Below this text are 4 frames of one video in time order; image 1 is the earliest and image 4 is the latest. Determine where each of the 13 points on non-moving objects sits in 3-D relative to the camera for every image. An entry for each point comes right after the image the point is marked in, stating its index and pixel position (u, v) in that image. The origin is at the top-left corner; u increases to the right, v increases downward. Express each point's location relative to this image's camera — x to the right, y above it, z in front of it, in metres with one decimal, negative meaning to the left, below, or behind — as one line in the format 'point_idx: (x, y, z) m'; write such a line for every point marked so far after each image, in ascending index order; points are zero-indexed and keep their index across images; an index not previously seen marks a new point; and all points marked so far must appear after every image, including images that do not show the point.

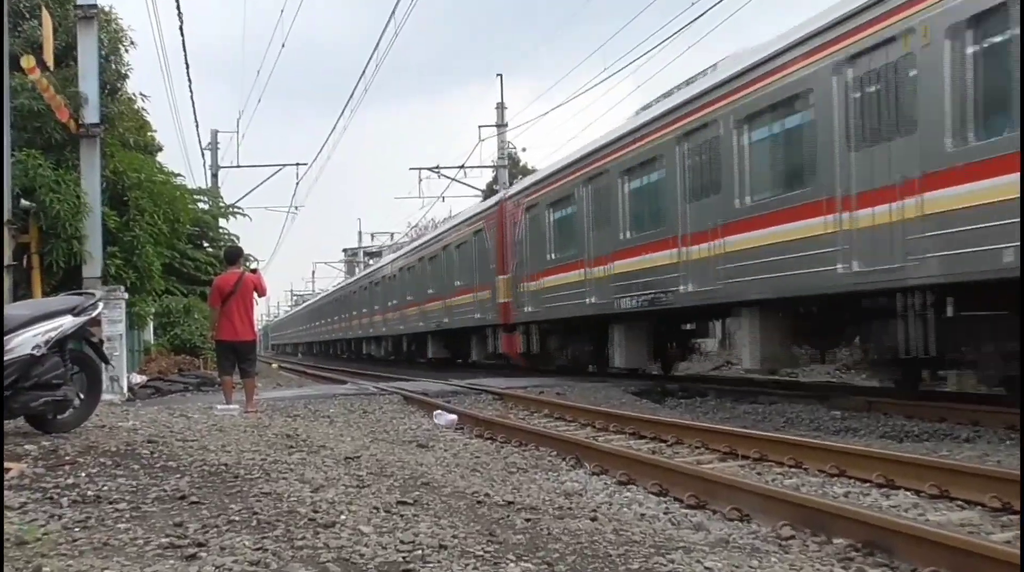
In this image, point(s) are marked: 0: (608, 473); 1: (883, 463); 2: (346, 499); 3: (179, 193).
0: (+0.5, -0.9, +6.7) m
1: (+1.7, -0.8, +6.3) m
2: (-0.8, -1.0, +6.5) m
3: (-3.6, +1.0, +14.5) m
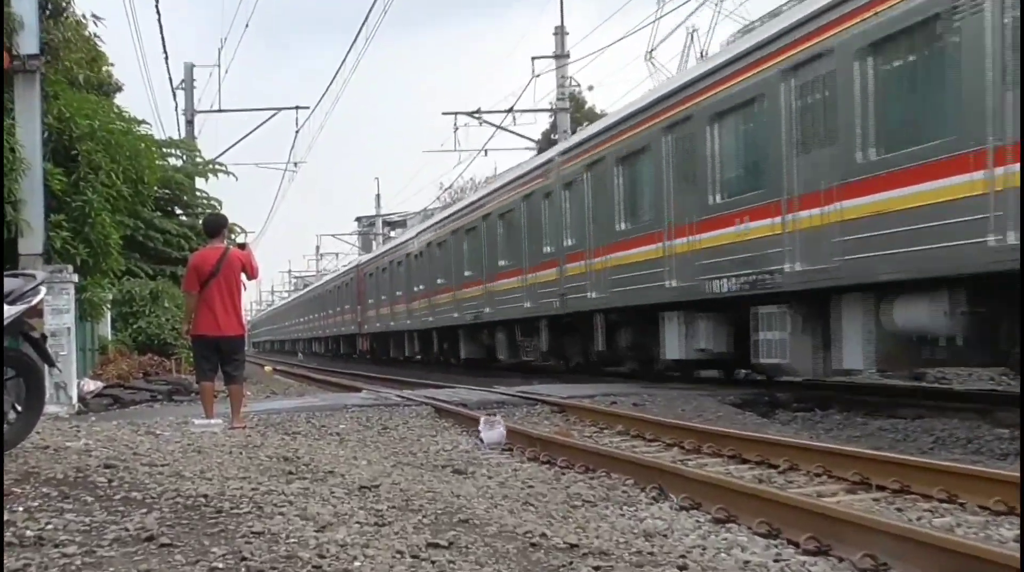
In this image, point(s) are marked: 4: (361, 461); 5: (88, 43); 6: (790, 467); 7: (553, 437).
0: (+0.7, -0.8, +5.2) m
1: (+2.0, -0.7, +4.8) m
2: (-0.5, -0.9, +4.9) m
3: (-3.4, +1.2, +12.9) m
4: (-0.6, -0.7, +5.6) m
5: (-4.0, +2.3, +13.2) m
6: (+1.1, -0.7, +5.3) m
7: (+0.2, -0.6, +5.8) m
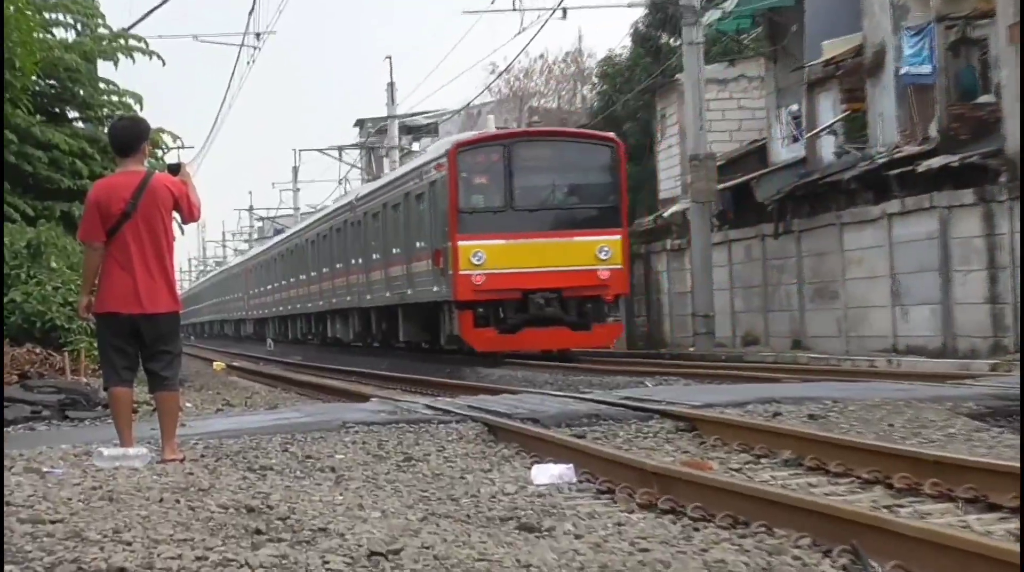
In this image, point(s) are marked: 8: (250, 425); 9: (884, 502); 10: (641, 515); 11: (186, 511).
0: (+0.9, -0.7, +3.2) m
1: (+2.2, -0.6, +2.8) m
2: (-0.3, -0.8, +2.9) m
3: (-3.2, +1.5, +10.9) m
4: (-0.4, -0.6, +3.6) m
5: (-3.8, +2.6, +11.1) m
6: (+1.3, -0.5, +3.3) m
7: (+0.4, -0.5, +3.8) m
8: (-1.1, -0.5, +5.8) m
9: (+0.9, -0.5, +3.5) m
10: (+0.3, -0.6, +3.7) m
11: (-0.9, -0.6, +3.7) m
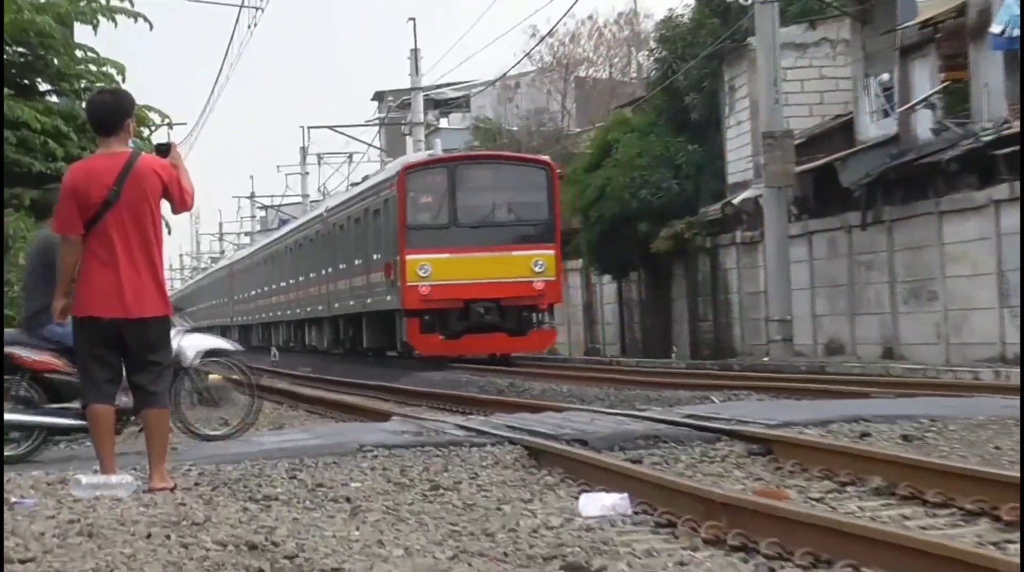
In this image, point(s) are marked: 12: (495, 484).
0: (+1.0, -0.7, +2.7) m
1: (+2.3, -0.6, +2.3) m
2: (-0.2, -0.8, +2.5) m
3: (-3.0, +1.5, +10.4) m
4: (-0.3, -0.6, +3.2) m
5: (-3.7, +2.6, +10.6) m
6: (+1.4, -0.5, +2.9) m
7: (+0.5, -0.5, +3.3) m
8: (-1.0, -0.5, +5.4) m
9: (+1.0, -0.5, +3.0) m
10: (+0.4, -0.6, +3.2) m
11: (-0.8, -0.6, +3.2) m
12: (-0.1, -0.5, +4.1) m
